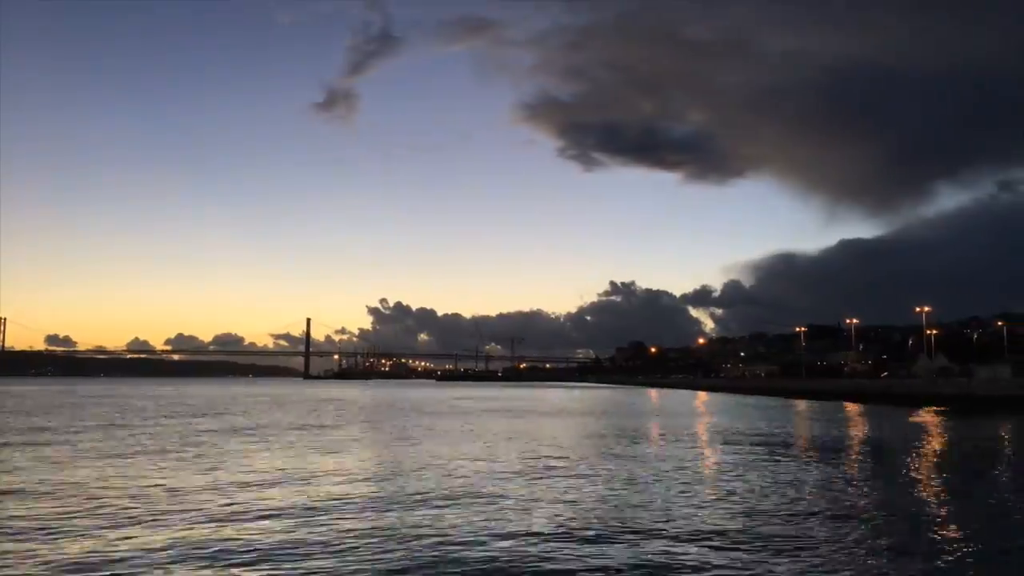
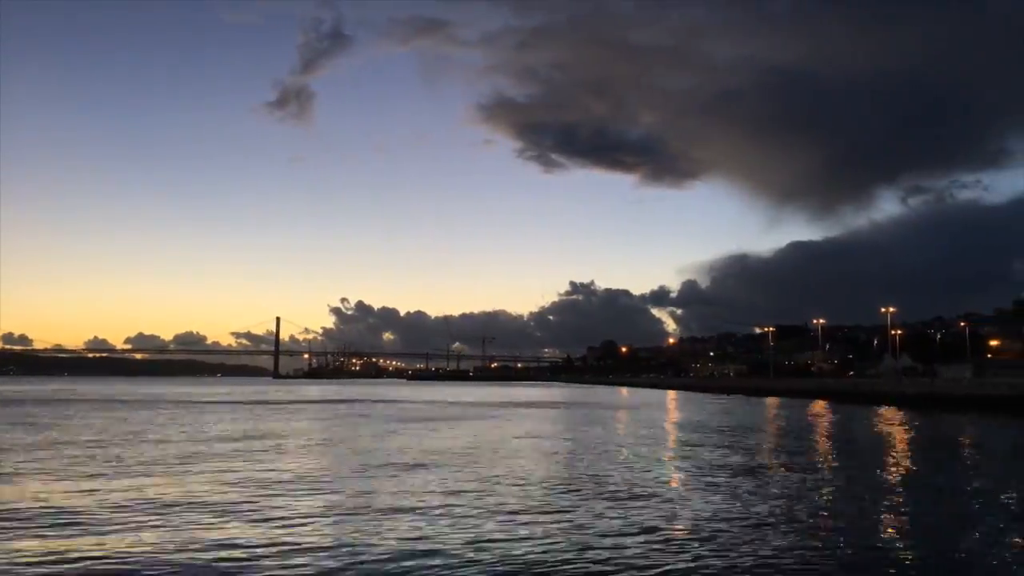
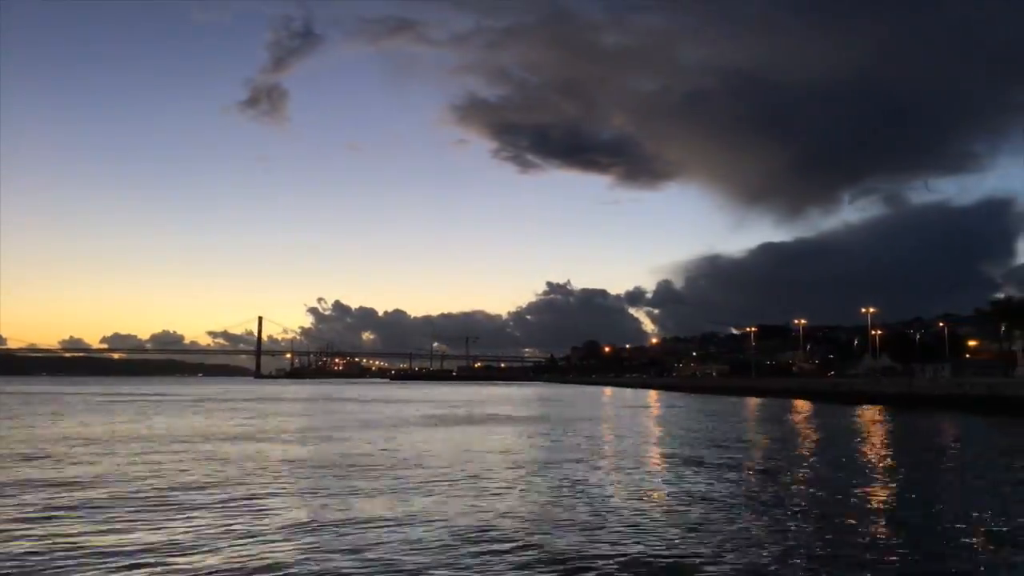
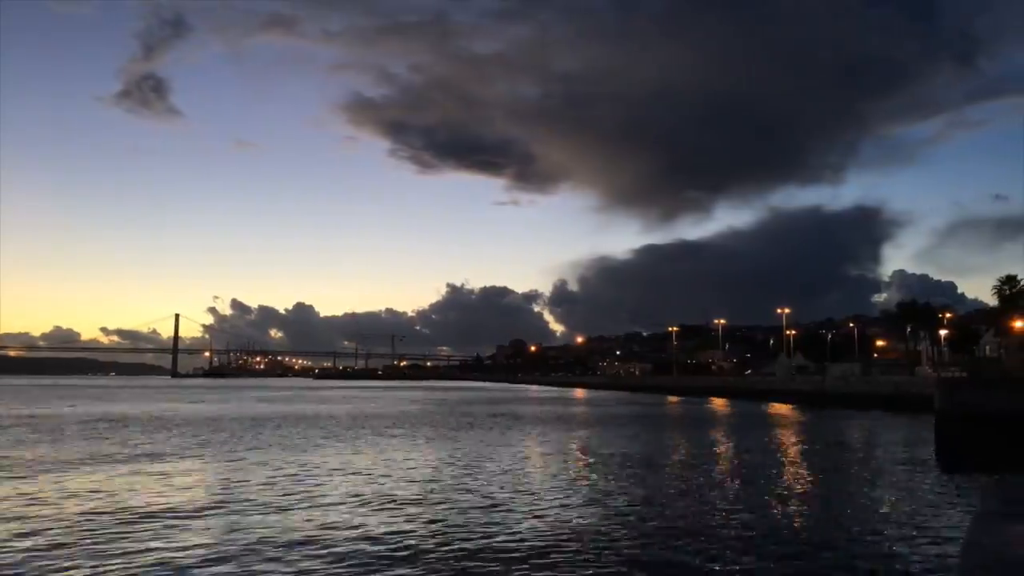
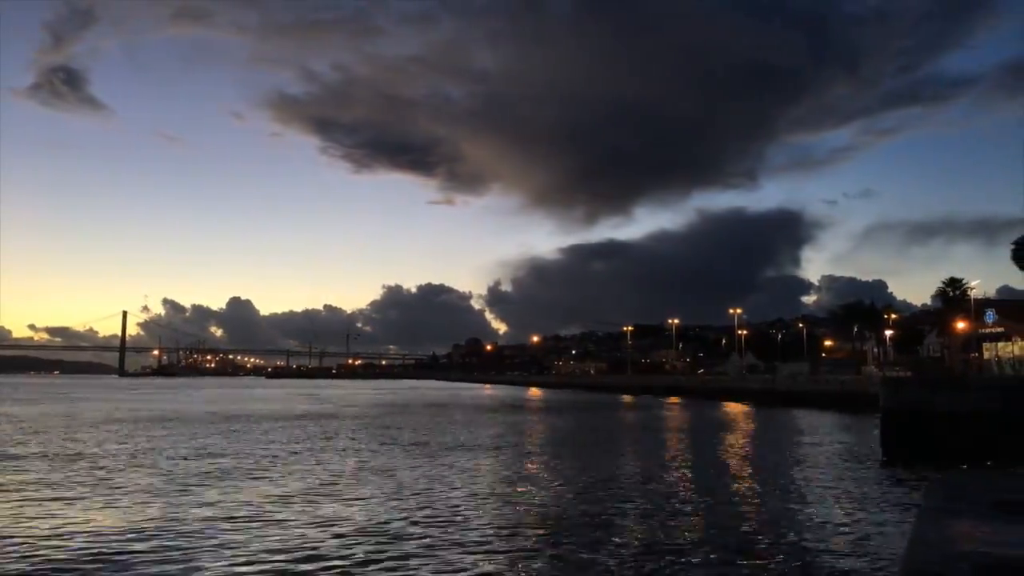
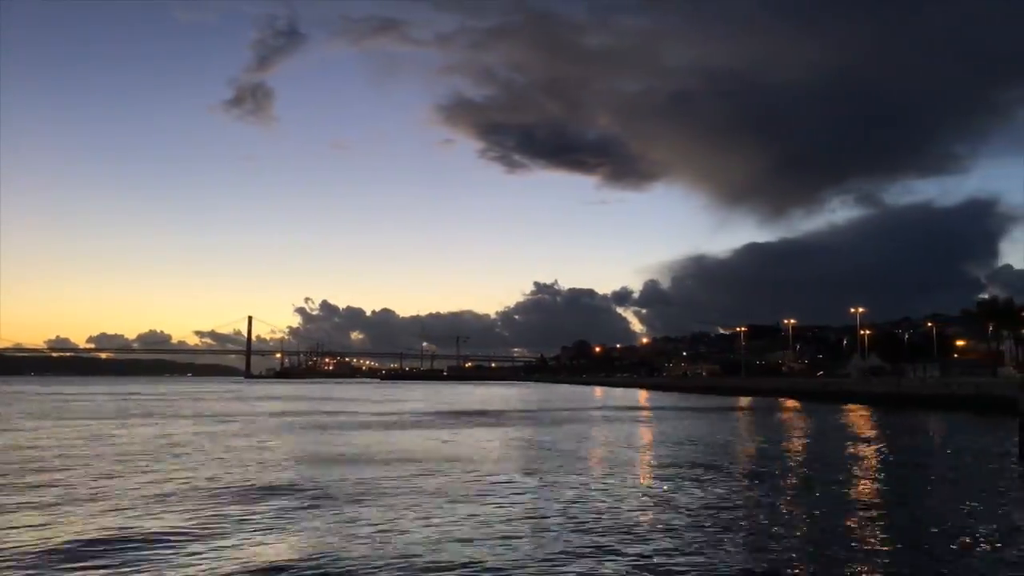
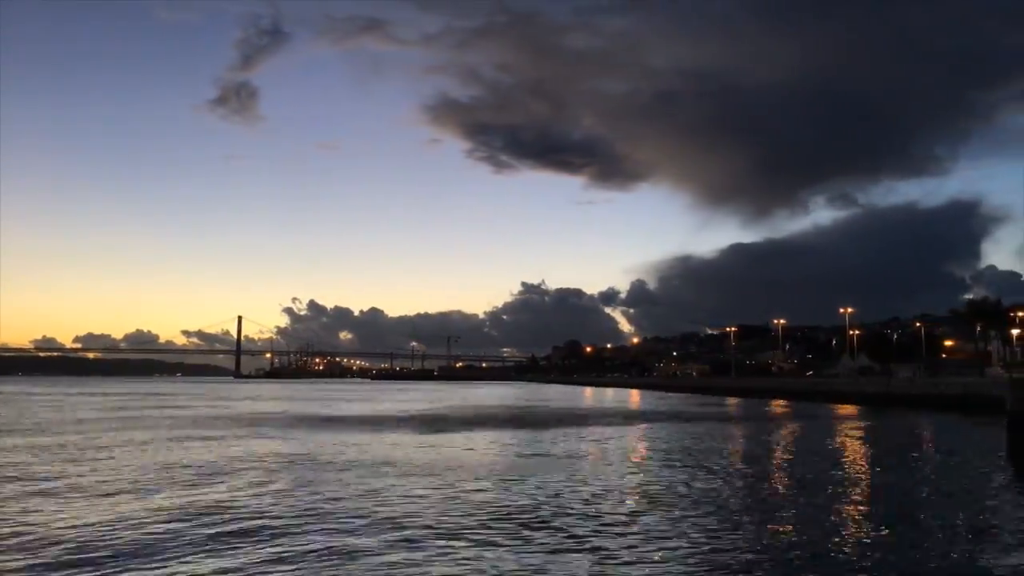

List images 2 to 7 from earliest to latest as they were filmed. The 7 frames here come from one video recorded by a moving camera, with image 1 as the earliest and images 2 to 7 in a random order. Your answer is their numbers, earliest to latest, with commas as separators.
2, 3, 6, 7, 4, 5
